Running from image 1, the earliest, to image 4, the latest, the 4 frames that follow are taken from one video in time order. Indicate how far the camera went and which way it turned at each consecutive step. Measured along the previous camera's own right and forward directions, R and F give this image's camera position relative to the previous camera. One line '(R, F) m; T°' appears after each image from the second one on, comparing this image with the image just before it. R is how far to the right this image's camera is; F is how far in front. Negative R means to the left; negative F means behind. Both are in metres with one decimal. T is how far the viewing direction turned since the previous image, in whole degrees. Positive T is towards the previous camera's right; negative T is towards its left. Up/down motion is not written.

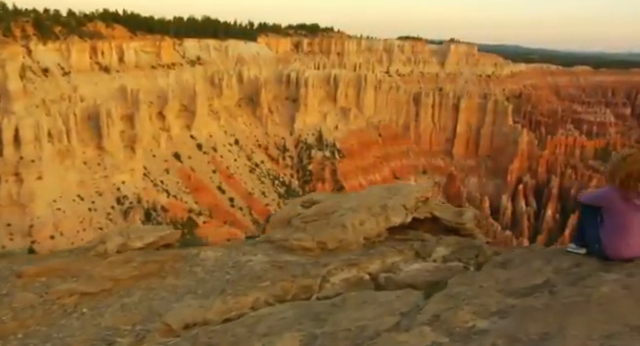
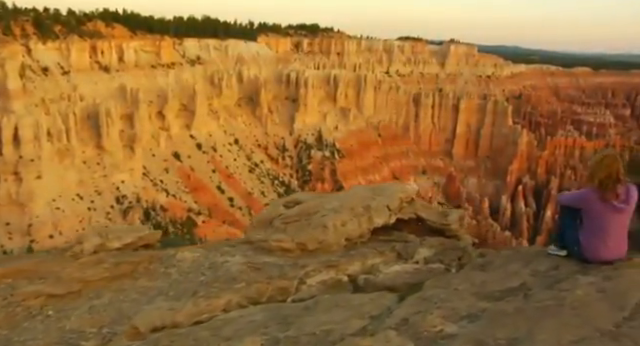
(+0.2, +0.1) m; 0°
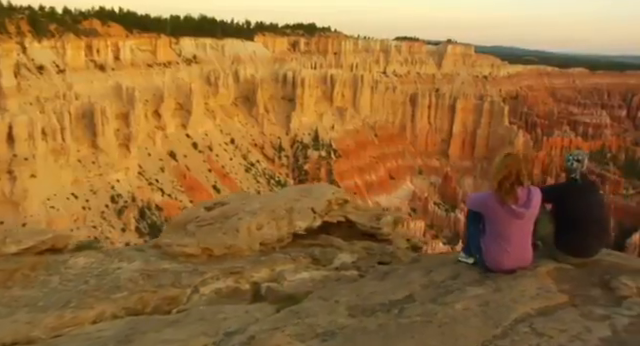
(+0.9, +0.3) m; 0°
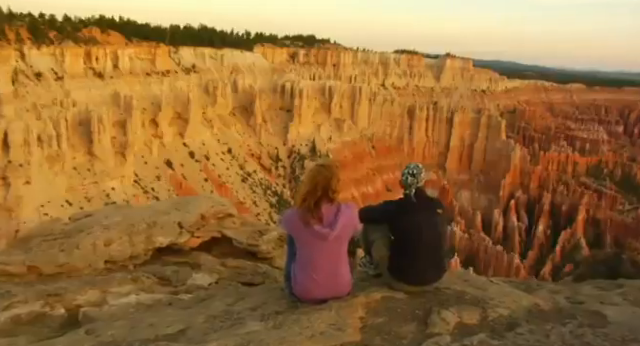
(+1.3, +0.5) m; 0°
